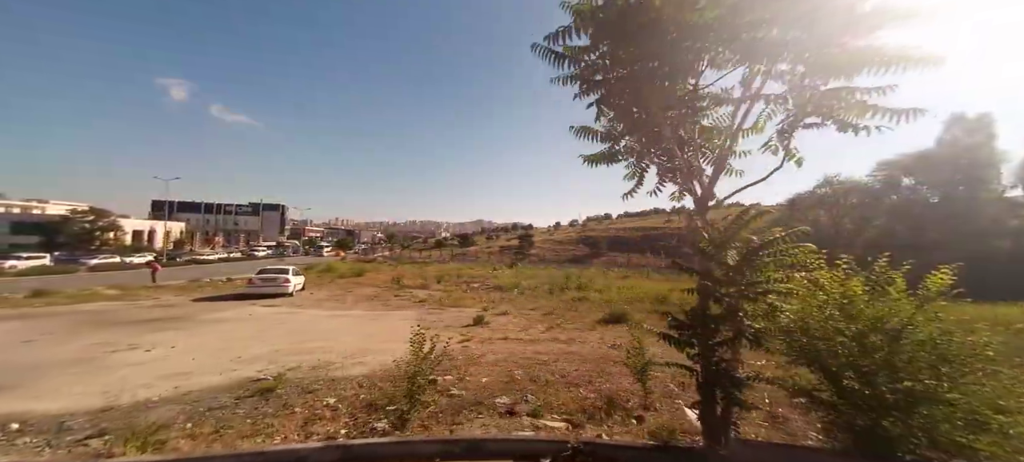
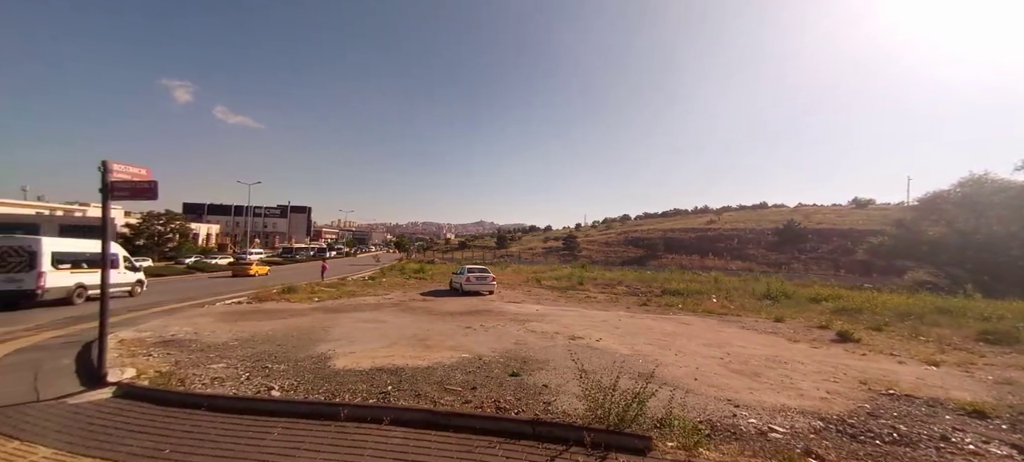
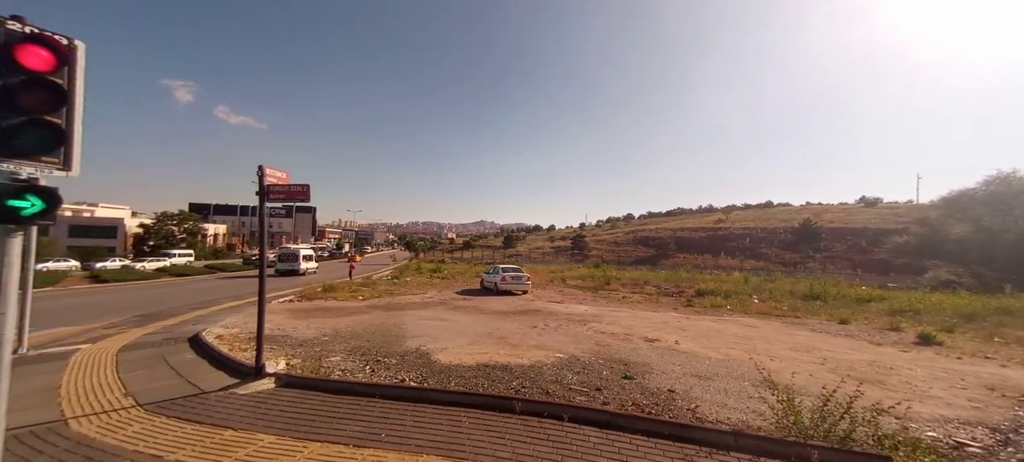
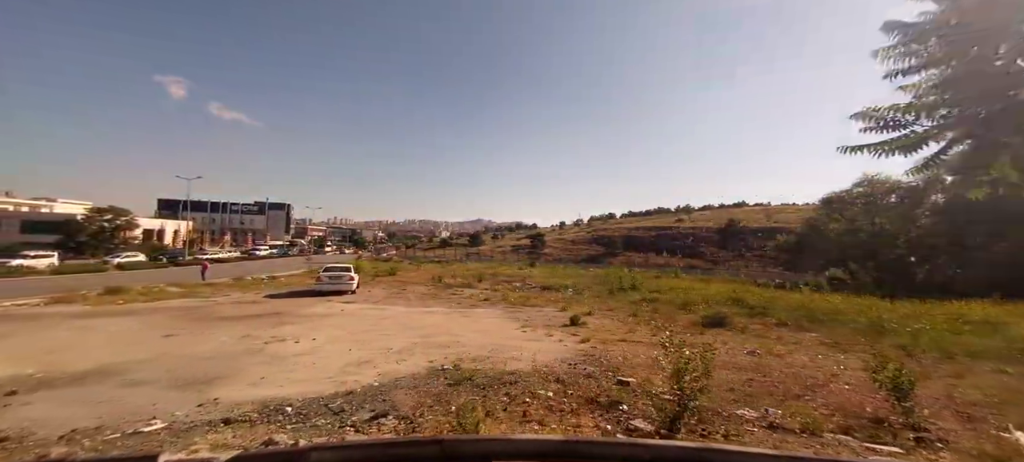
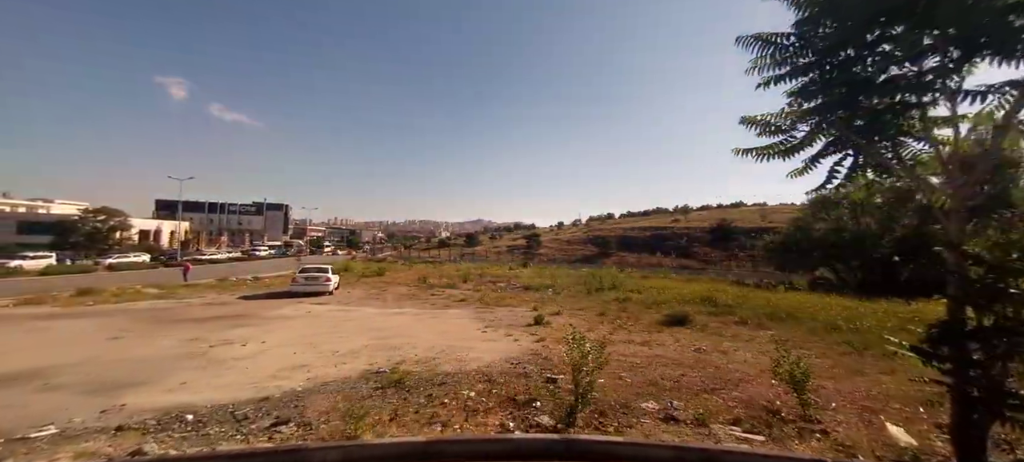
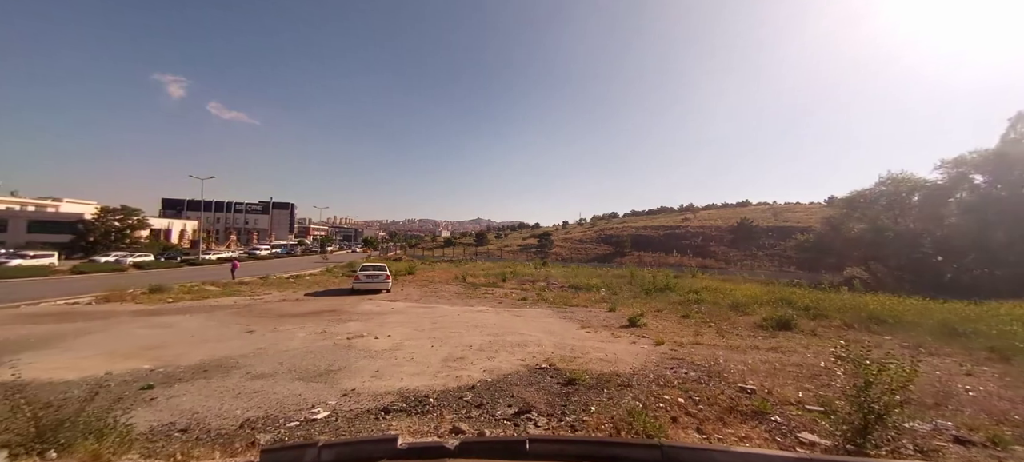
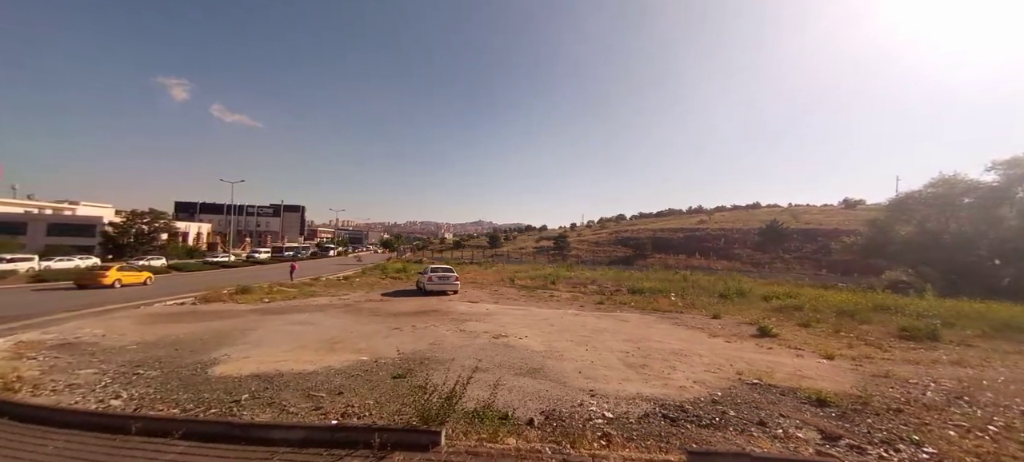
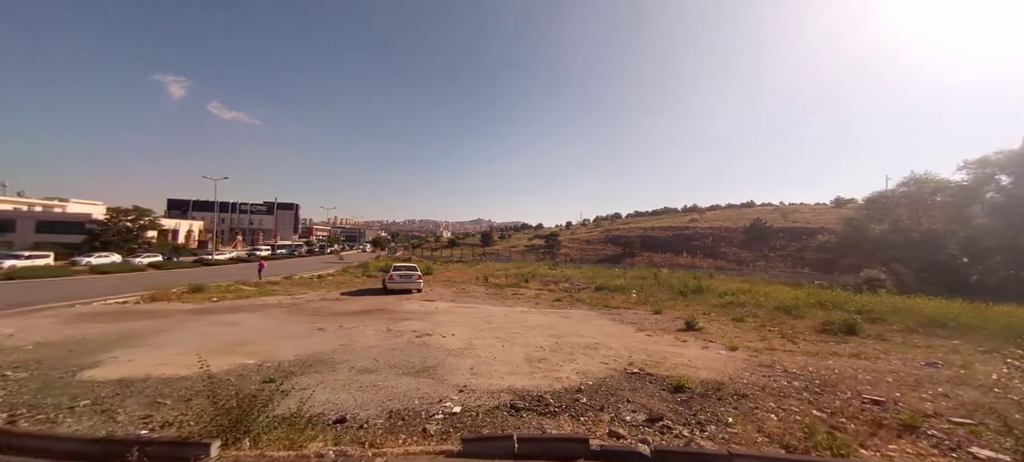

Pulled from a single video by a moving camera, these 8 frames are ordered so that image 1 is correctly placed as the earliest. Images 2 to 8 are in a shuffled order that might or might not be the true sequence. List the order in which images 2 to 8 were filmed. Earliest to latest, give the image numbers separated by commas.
5, 4, 6, 8, 7, 2, 3
